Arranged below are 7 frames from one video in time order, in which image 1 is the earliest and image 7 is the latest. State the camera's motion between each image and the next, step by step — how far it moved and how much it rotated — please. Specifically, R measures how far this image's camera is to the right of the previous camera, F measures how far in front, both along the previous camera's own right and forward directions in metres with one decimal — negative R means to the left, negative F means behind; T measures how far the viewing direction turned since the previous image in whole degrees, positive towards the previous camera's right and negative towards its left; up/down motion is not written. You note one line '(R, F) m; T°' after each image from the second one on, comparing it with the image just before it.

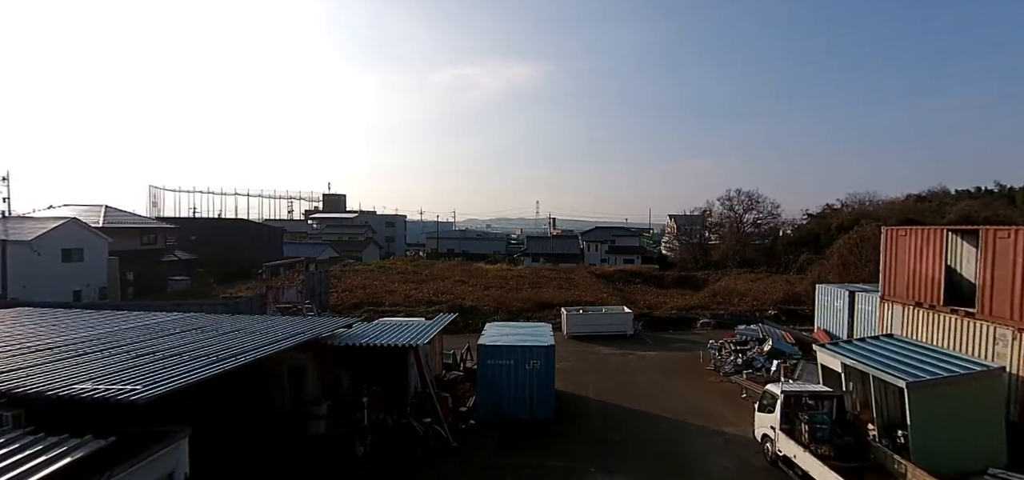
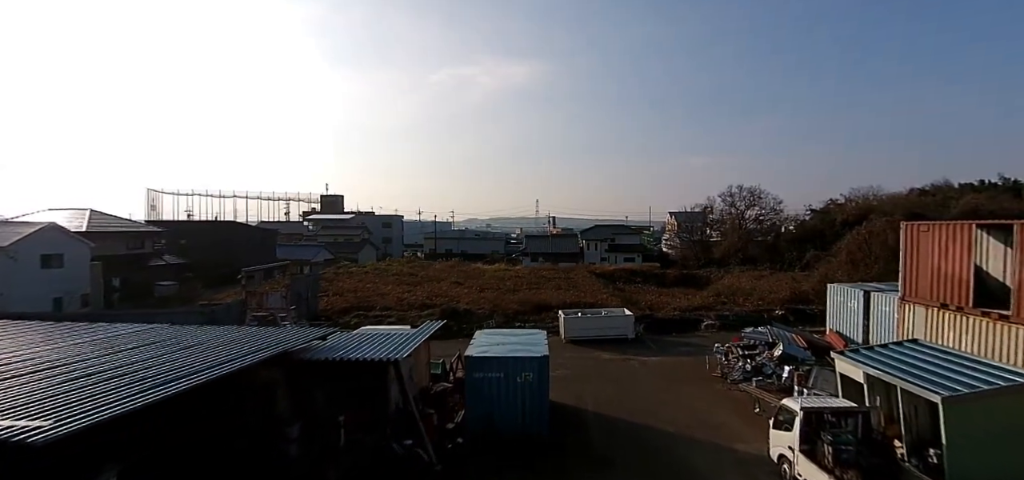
(+0.1, +0.5) m; 0°
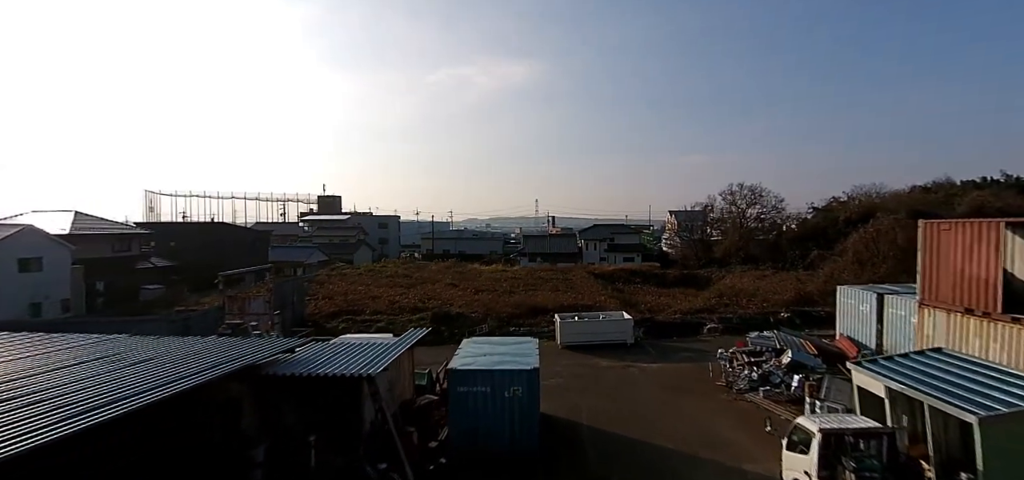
(+0.2, +0.4) m; 0°
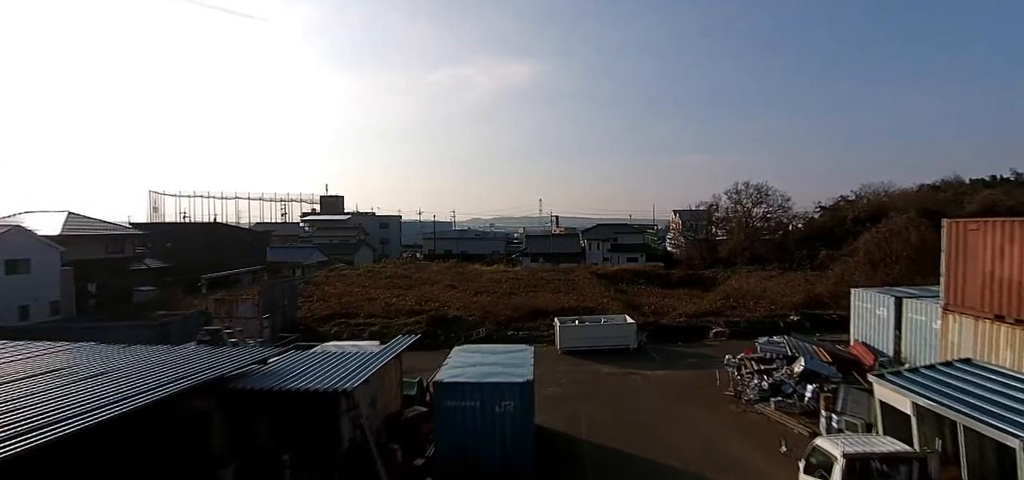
(+0.1, +0.4) m; 0°
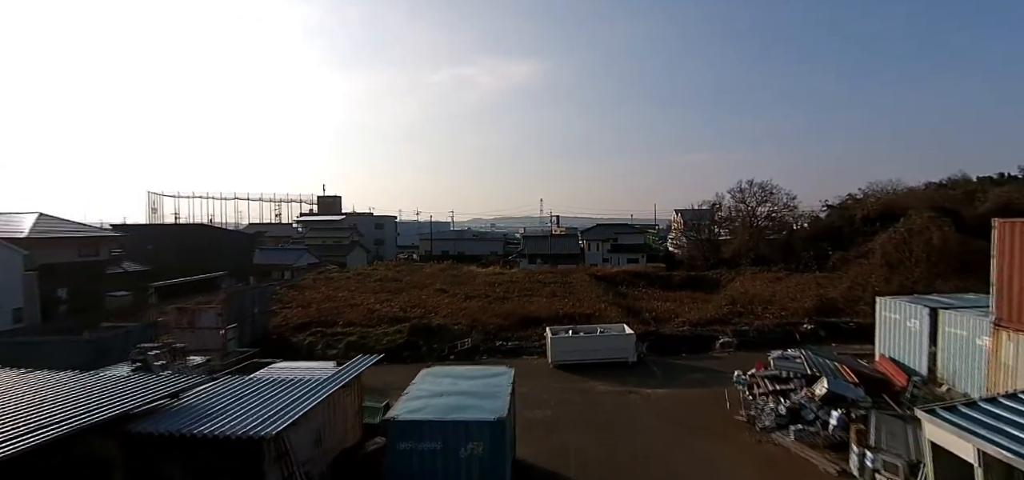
(+0.3, +0.8) m; 0°
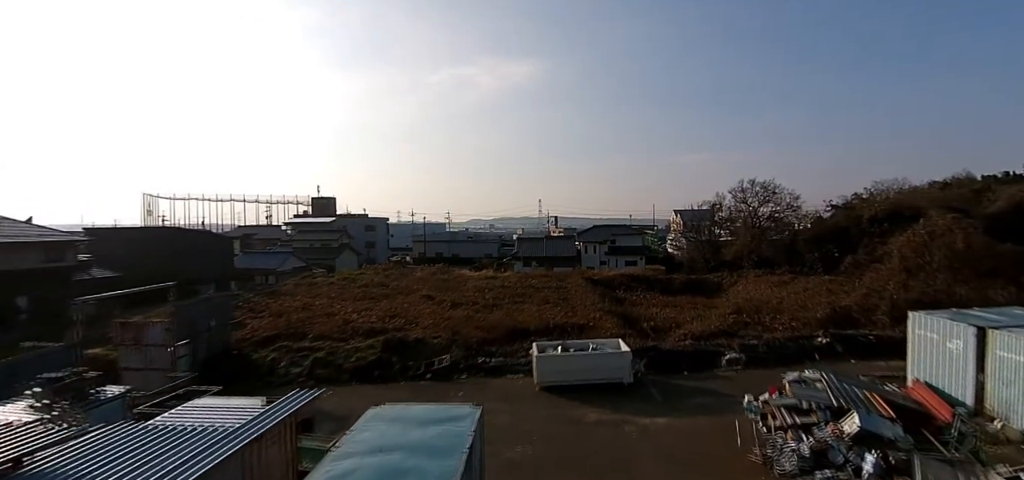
(+0.3, +0.9) m; 0°
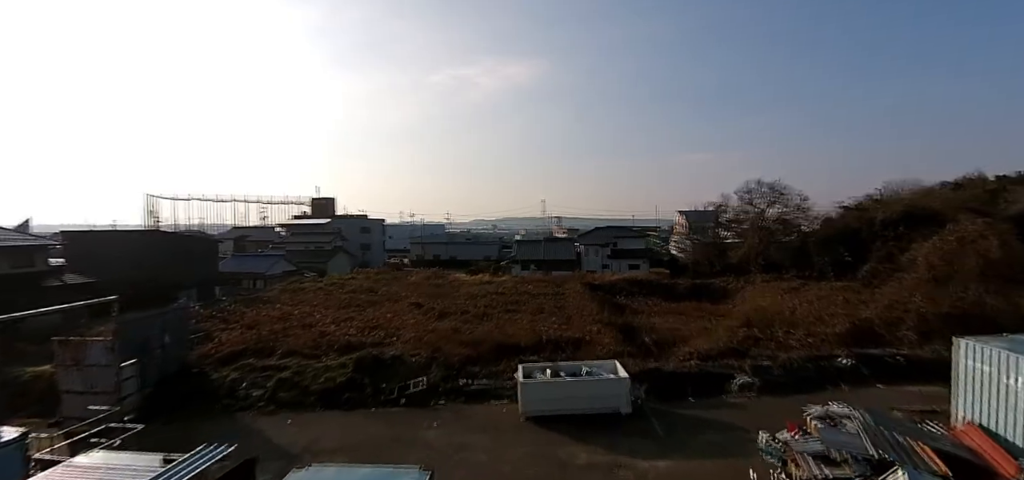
(+0.3, +0.9) m; 0°
